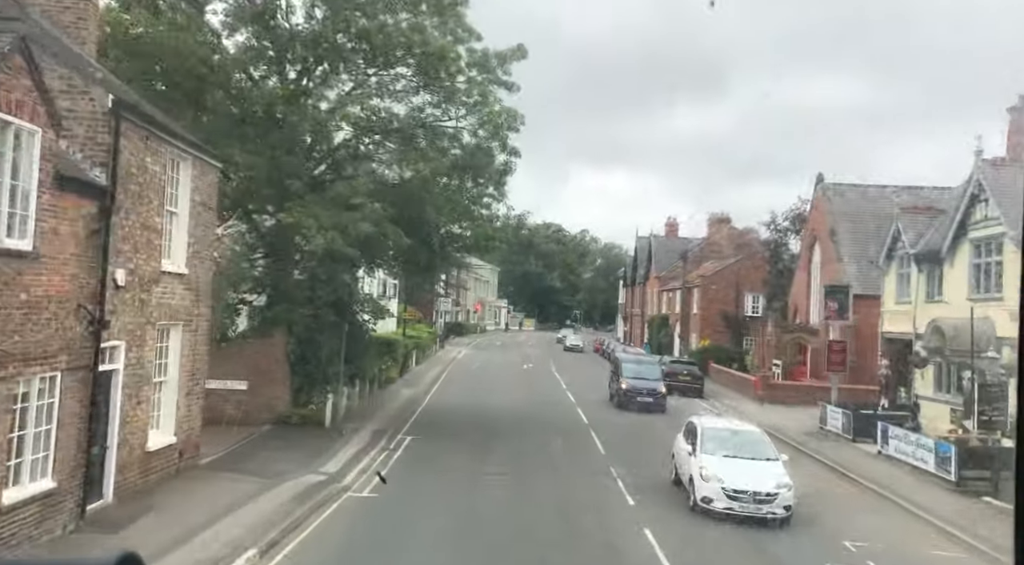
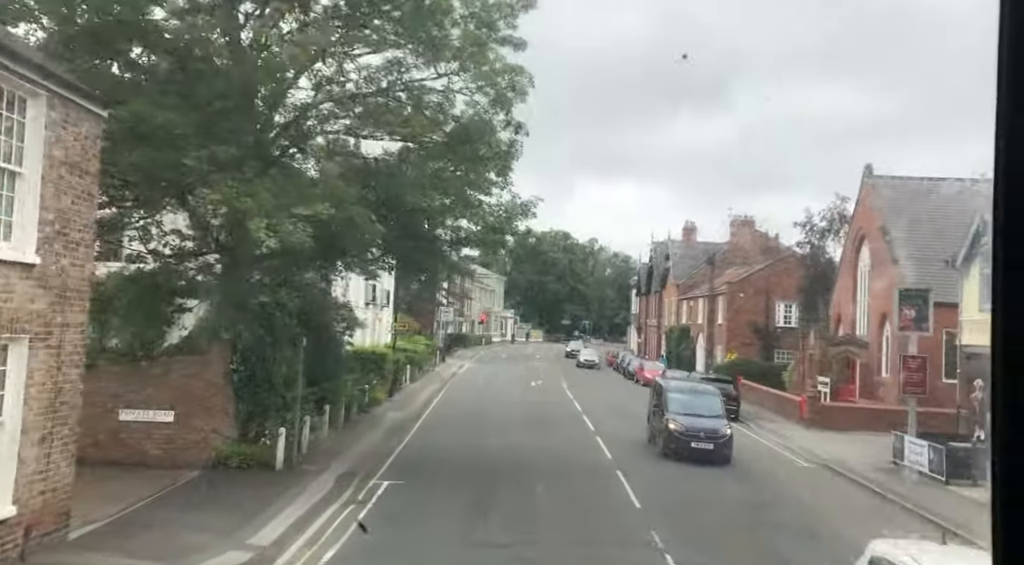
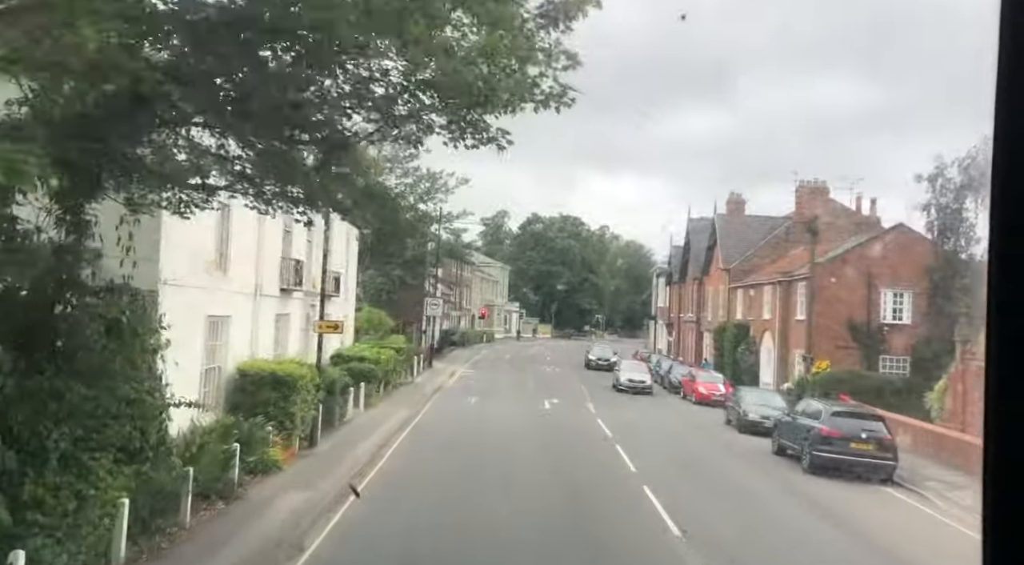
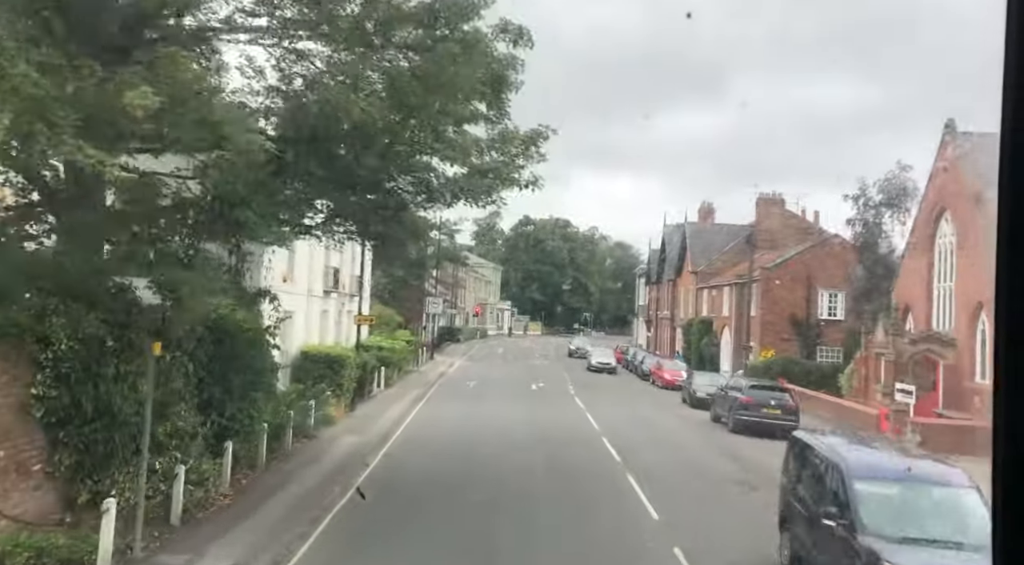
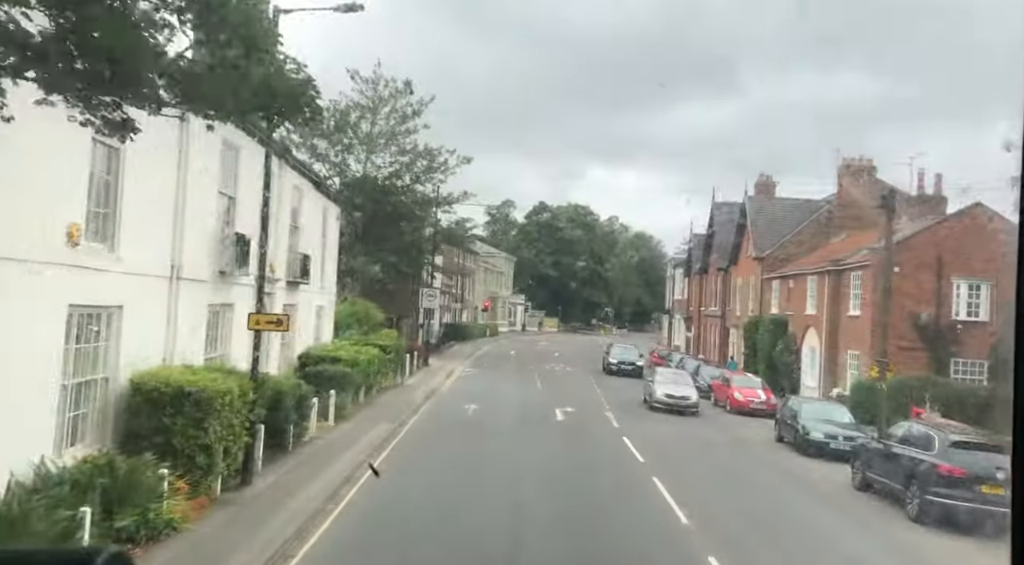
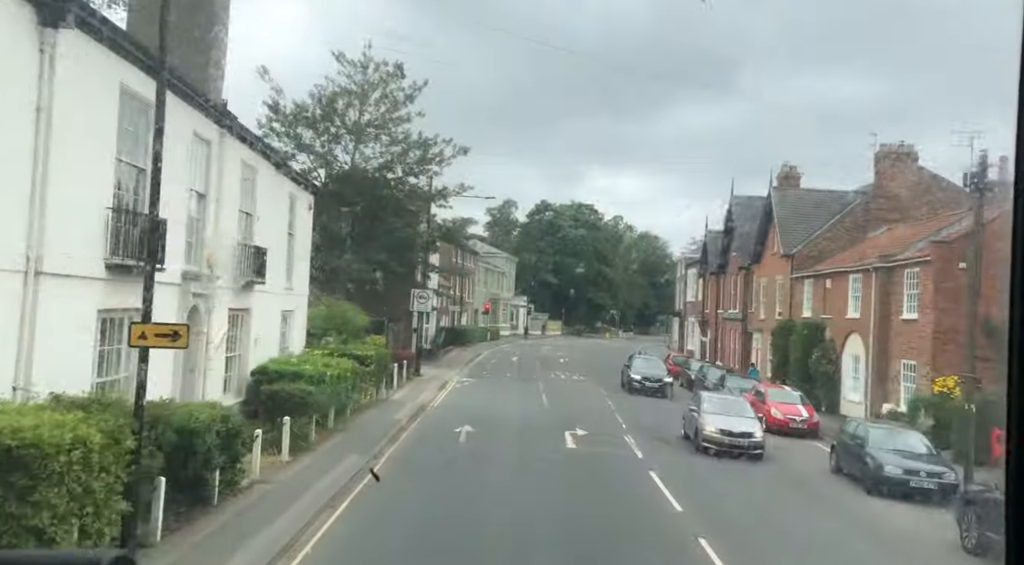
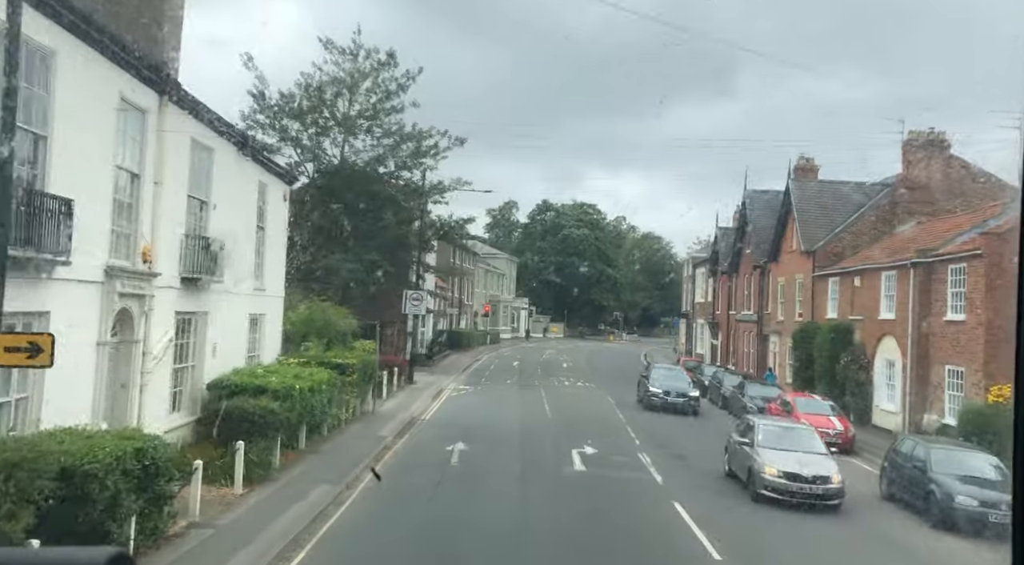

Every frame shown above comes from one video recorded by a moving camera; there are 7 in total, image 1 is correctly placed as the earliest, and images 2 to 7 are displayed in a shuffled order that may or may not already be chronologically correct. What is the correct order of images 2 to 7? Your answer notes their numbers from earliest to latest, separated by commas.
2, 4, 3, 5, 6, 7
